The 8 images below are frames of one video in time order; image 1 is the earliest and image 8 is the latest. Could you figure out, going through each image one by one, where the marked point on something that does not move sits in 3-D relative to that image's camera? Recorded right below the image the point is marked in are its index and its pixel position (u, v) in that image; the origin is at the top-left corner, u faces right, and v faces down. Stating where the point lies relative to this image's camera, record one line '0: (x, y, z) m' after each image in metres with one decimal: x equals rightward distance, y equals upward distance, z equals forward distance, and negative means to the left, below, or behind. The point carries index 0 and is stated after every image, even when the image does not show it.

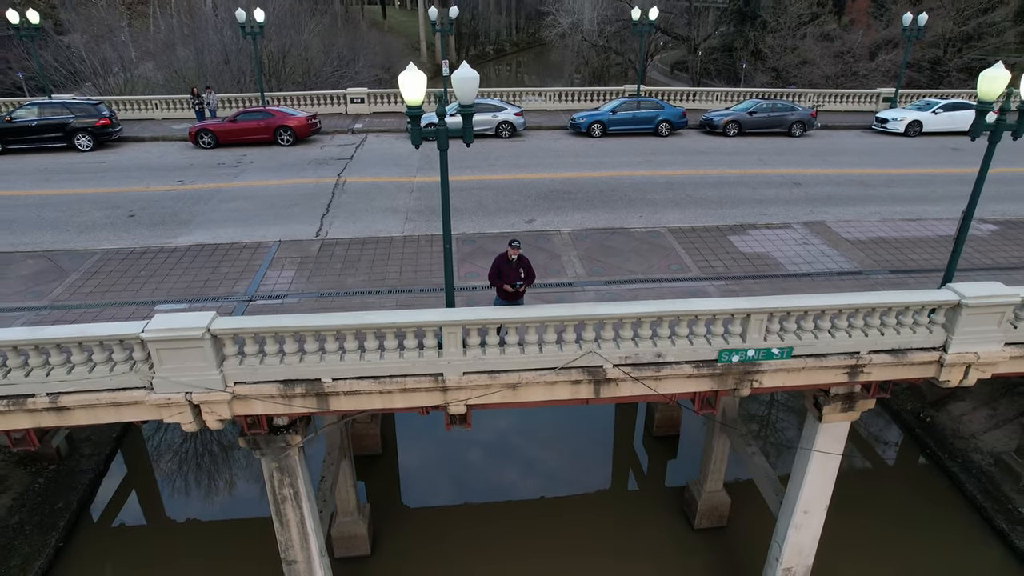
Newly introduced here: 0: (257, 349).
0: (-2.6, -0.6, +6.8) m
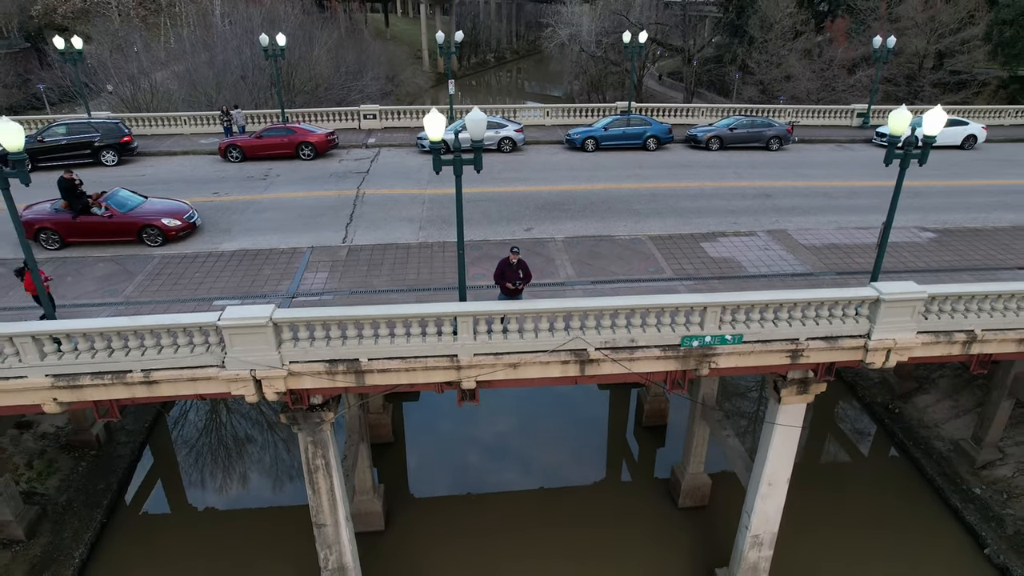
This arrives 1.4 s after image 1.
0: (-2.6, -0.6, +8.5) m
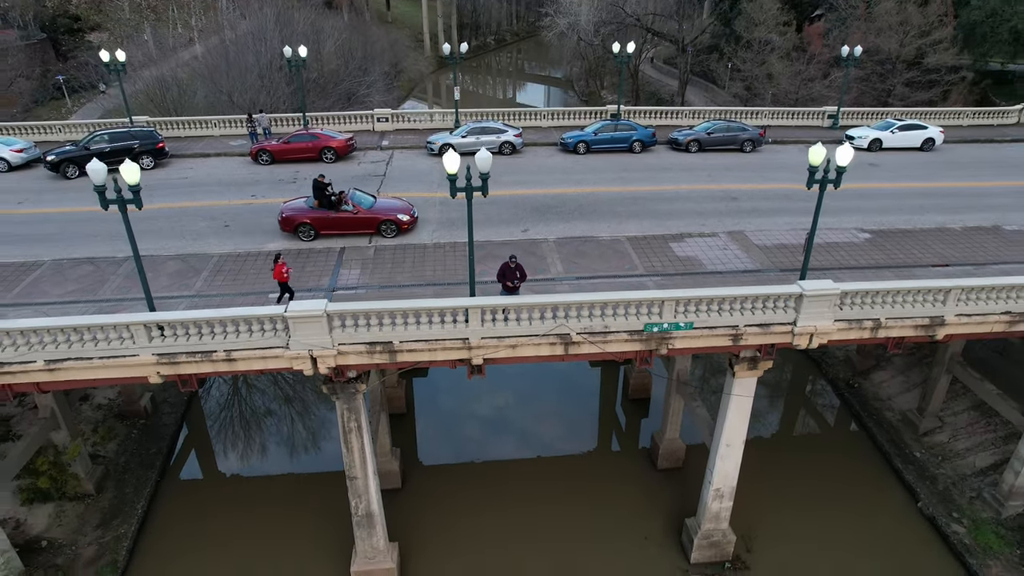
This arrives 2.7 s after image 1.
0: (-2.6, -0.6, +10.9) m
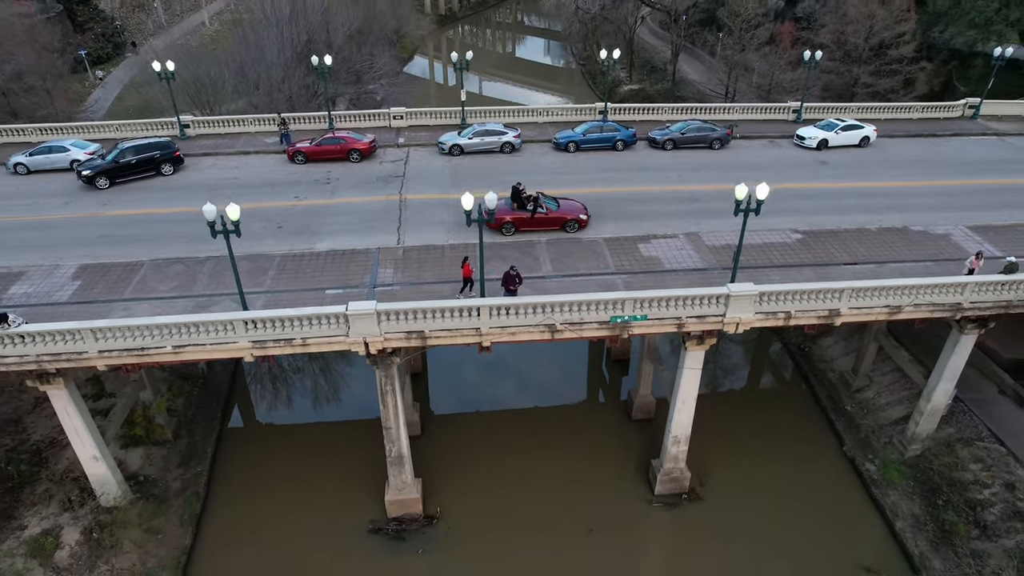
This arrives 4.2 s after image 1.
0: (-2.6, -0.6, +14.7) m
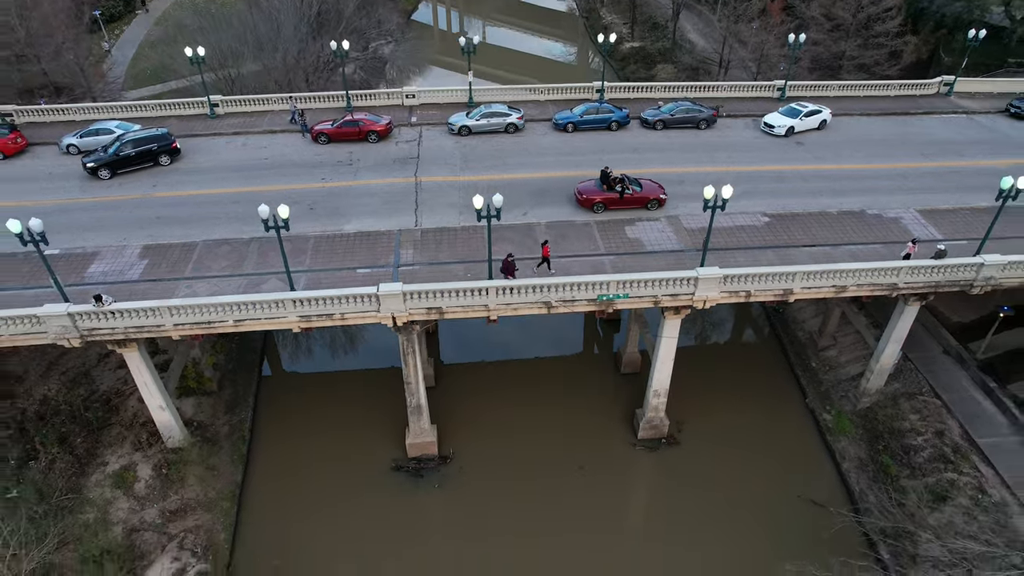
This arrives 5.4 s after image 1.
0: (-2.5, -0.2, +17.6) m
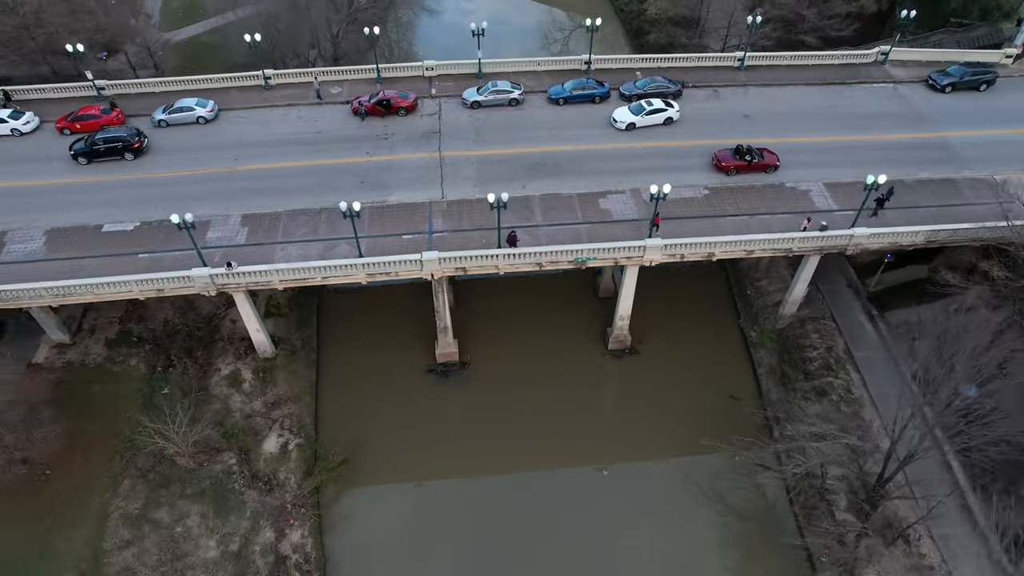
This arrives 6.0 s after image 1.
0: (-2.4, +1.1, +25.0) m
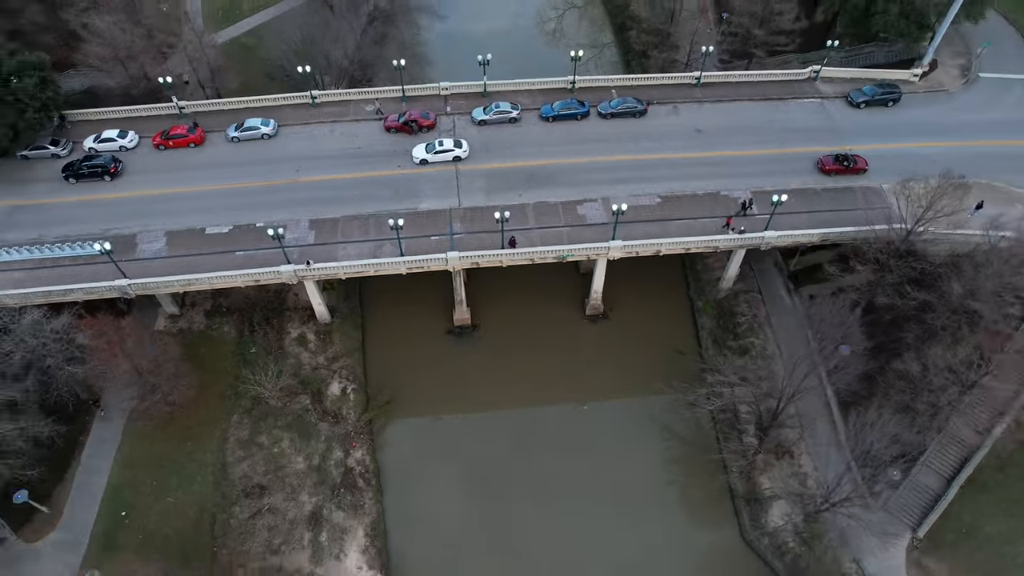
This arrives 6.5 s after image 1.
0: (-2.4, +1.6, +34.2) m
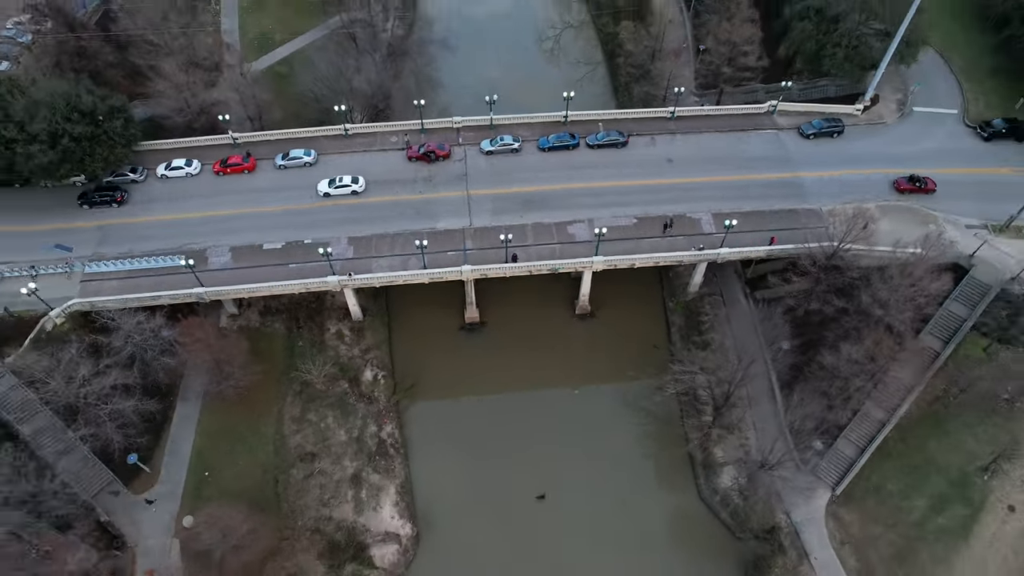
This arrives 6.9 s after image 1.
0: (-2.3, +1.2, +42.2) m
